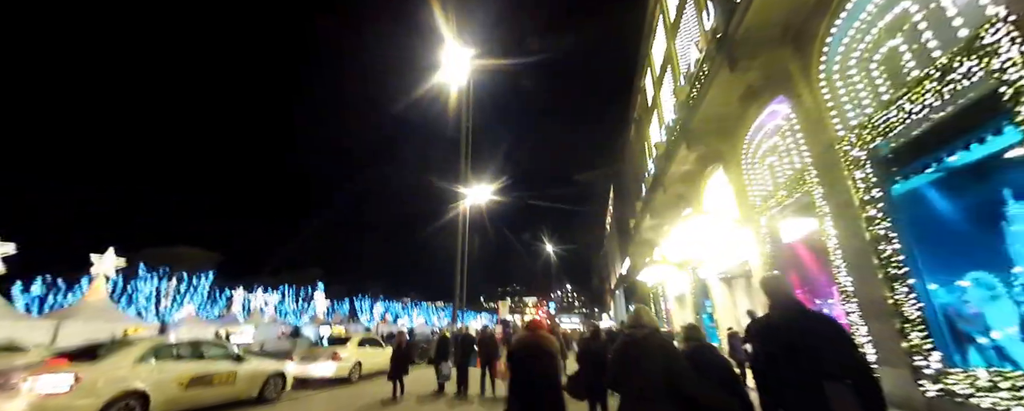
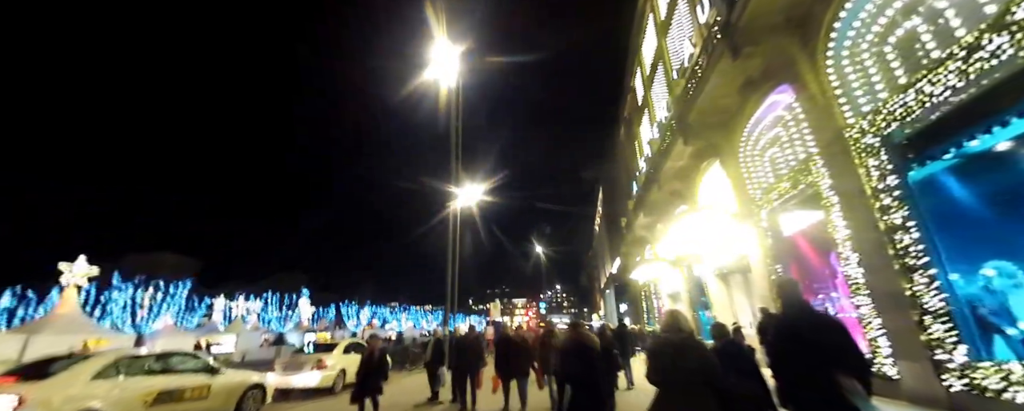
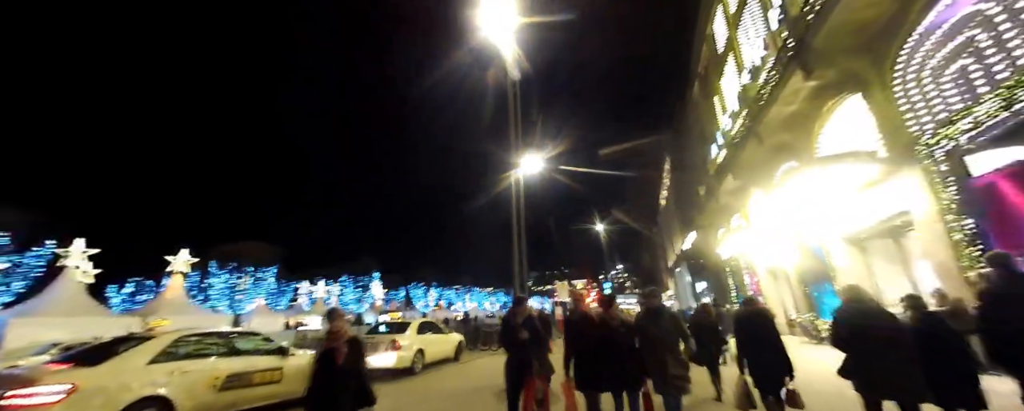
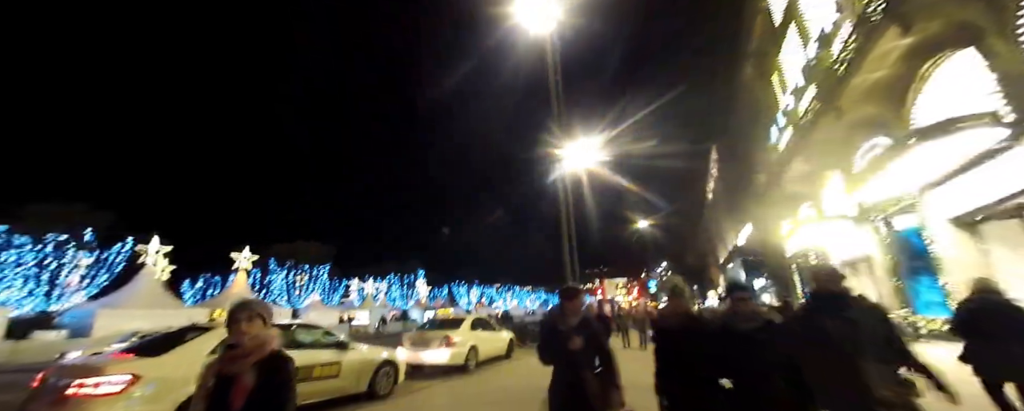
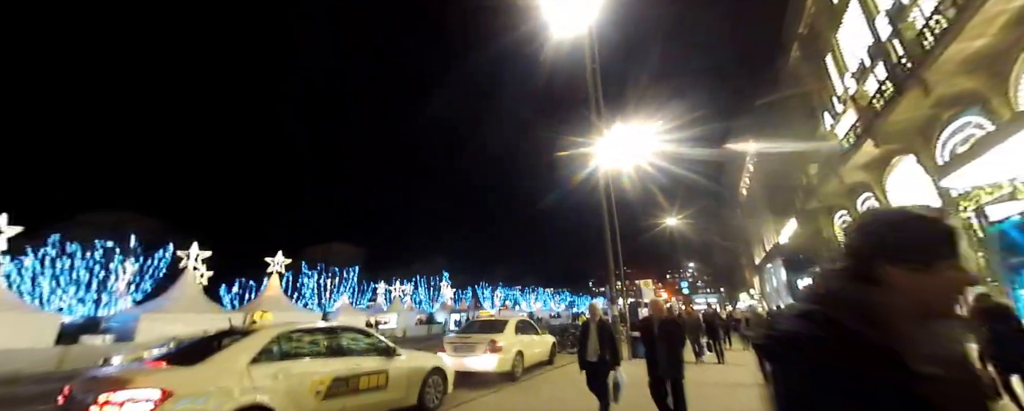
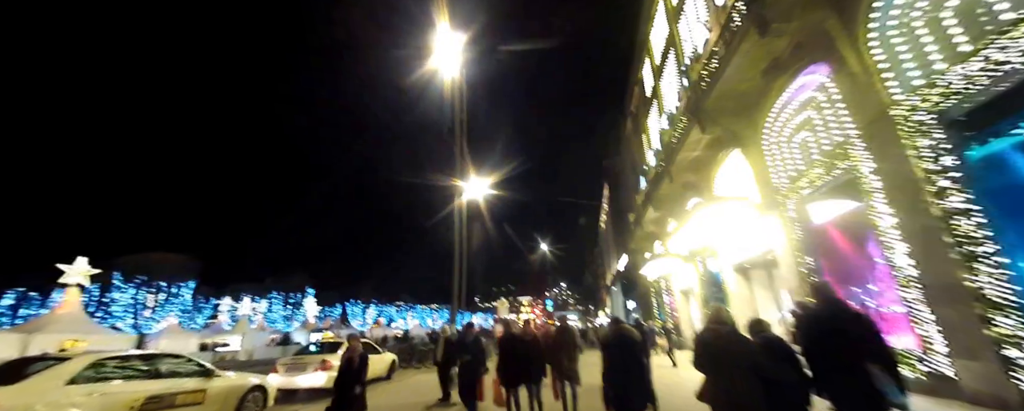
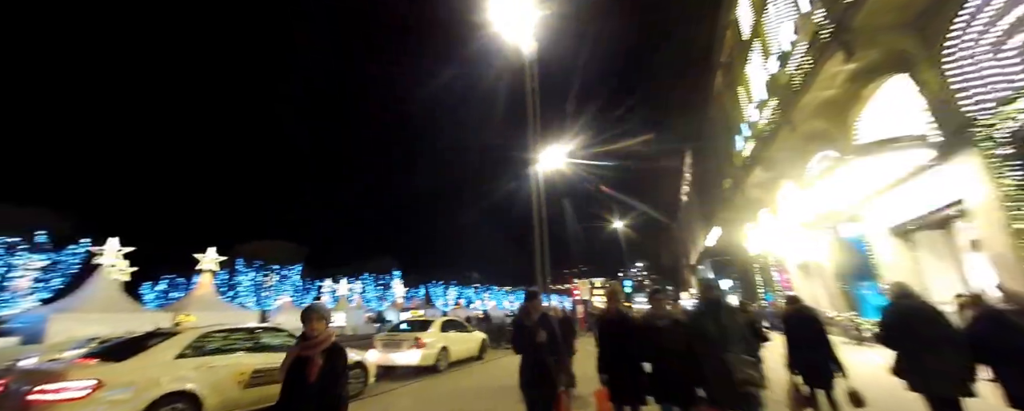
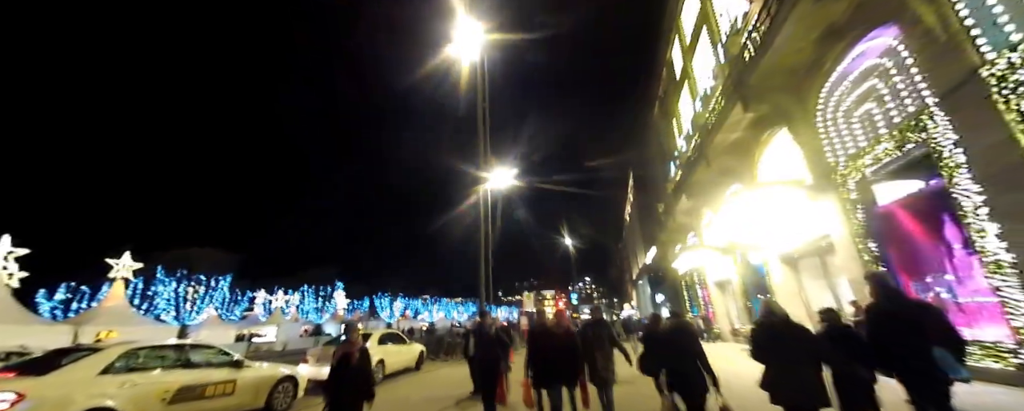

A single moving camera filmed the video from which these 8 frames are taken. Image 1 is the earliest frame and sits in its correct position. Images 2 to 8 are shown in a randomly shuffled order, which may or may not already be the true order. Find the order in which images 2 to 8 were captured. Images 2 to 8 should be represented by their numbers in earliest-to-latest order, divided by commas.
2, 6, 8, 3, 7, 4, 5
